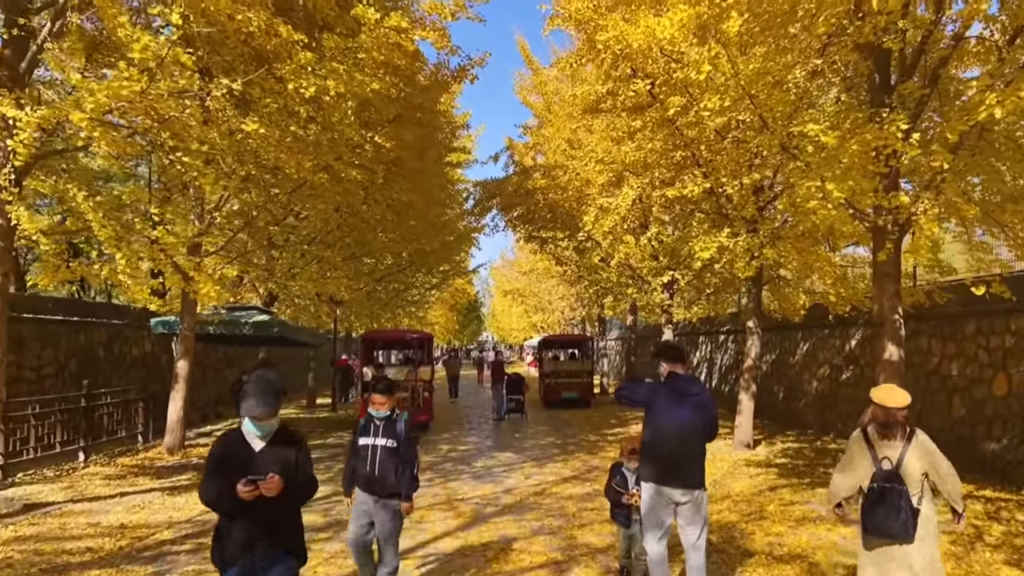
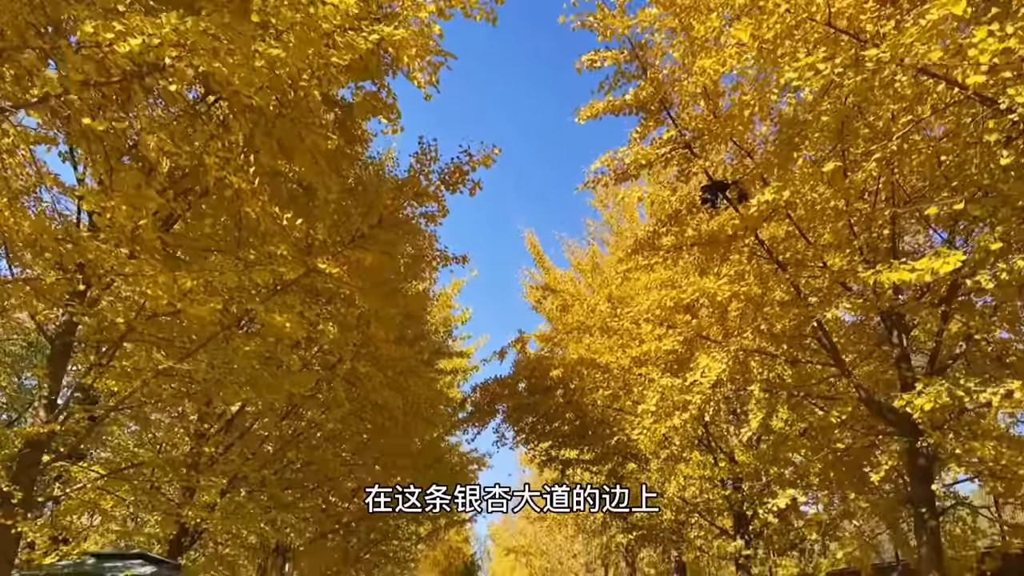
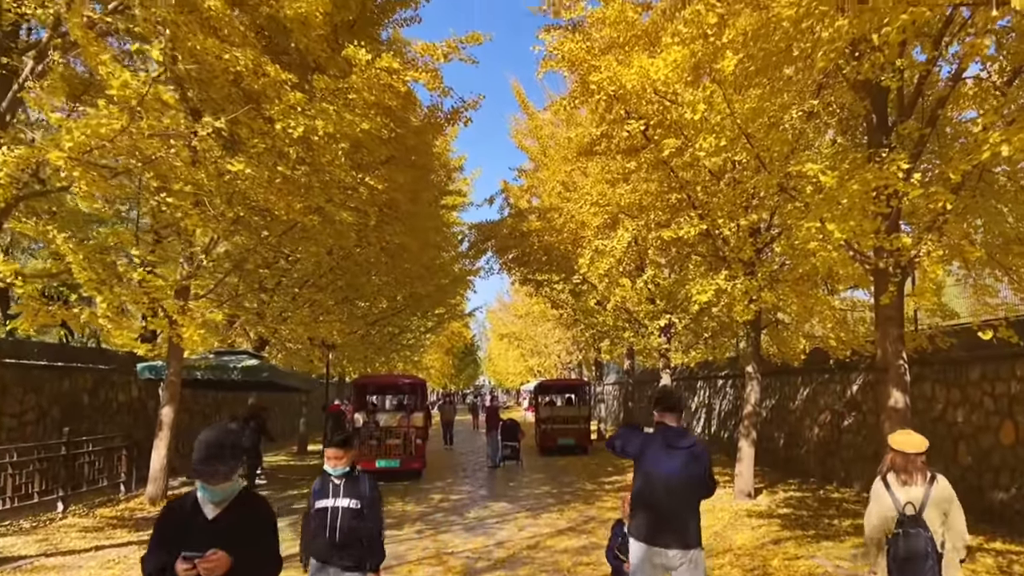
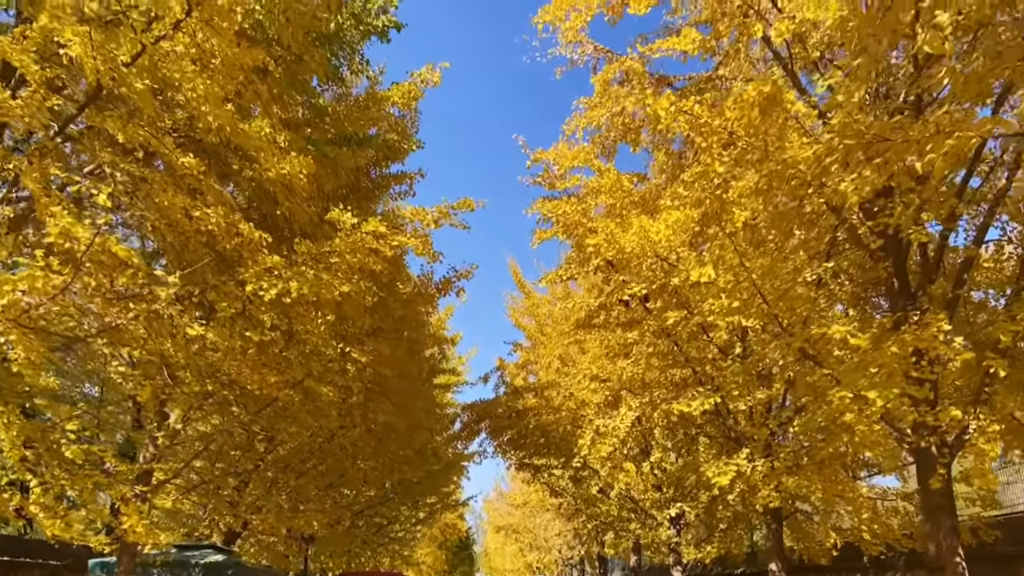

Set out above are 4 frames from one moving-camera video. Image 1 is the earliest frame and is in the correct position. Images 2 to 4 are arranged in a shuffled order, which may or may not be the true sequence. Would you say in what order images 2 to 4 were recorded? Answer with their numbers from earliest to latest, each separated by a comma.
3, 4, 2
